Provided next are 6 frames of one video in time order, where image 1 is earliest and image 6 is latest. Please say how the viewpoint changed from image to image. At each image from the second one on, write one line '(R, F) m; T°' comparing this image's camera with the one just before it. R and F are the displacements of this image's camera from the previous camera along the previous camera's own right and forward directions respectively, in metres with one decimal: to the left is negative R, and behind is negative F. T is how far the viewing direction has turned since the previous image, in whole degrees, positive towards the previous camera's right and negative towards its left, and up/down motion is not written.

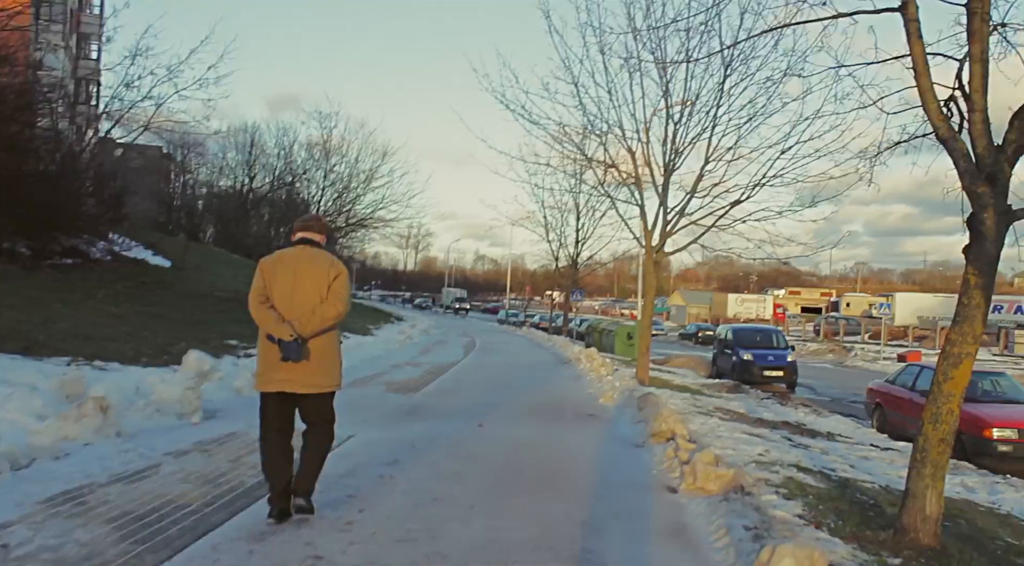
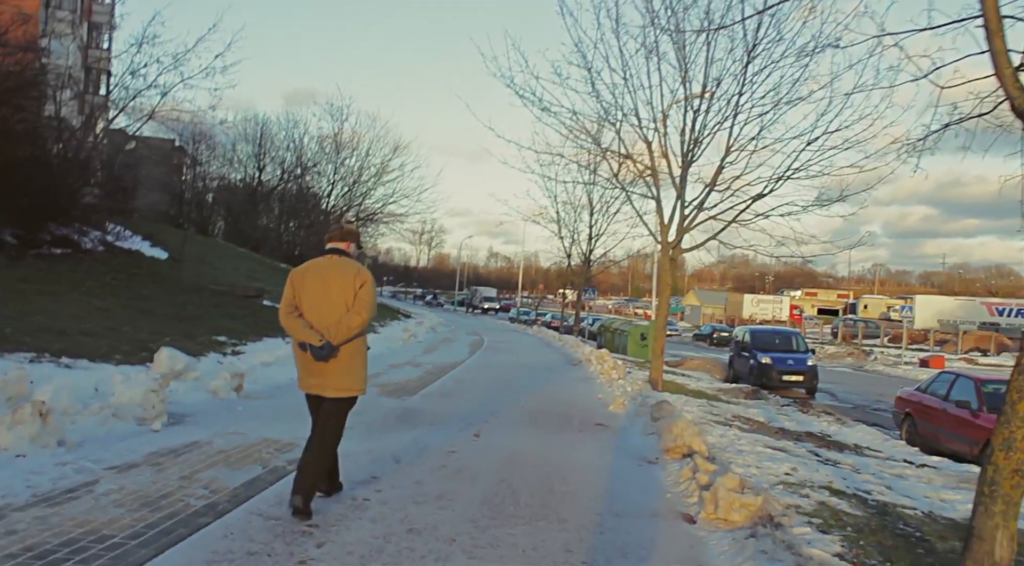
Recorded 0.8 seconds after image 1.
(+0.1, +0.8) m; -1°
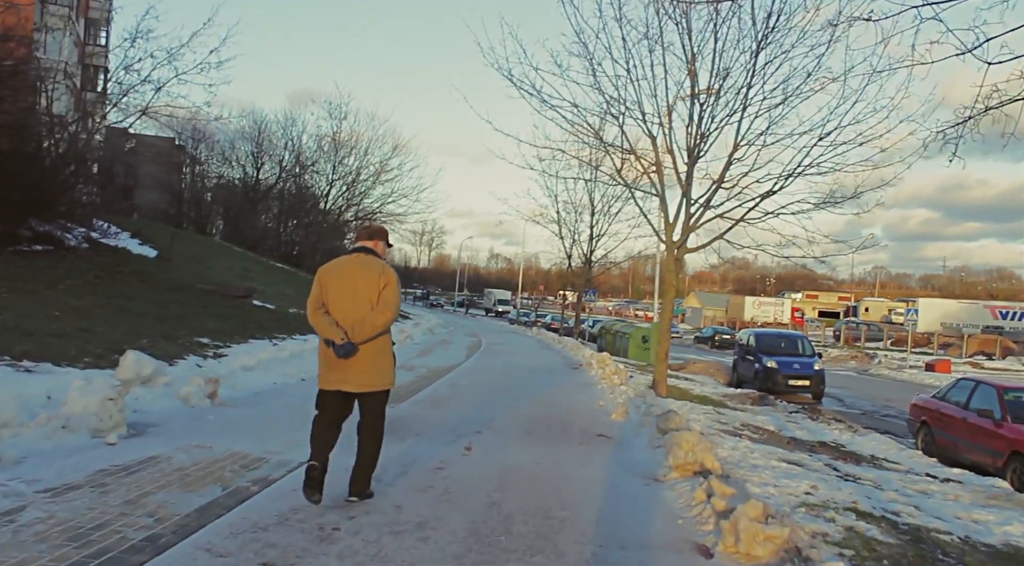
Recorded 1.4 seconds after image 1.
(0.0, +0.6) m; 0°
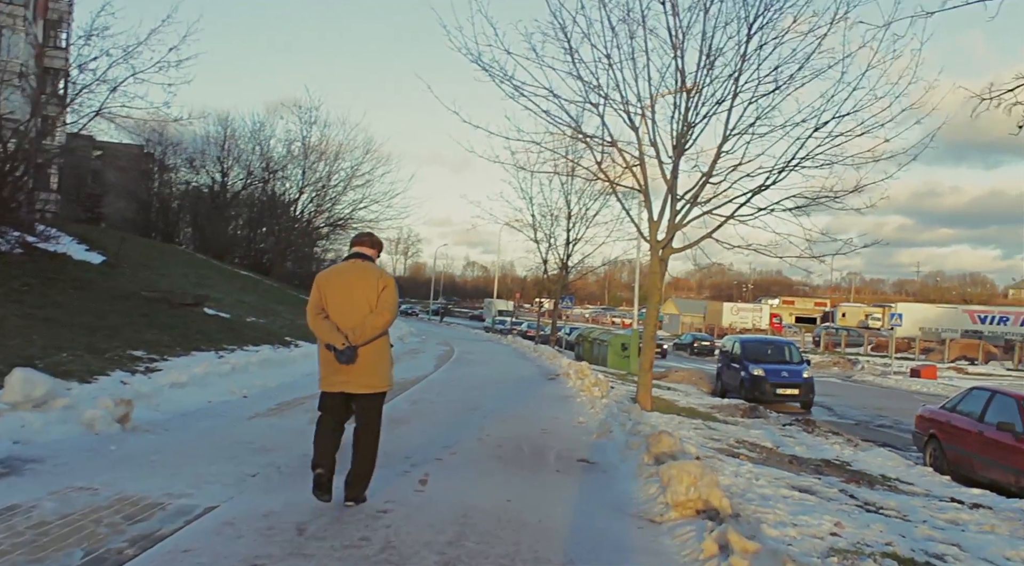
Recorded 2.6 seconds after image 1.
(+0.1, +1.1) m; +2°
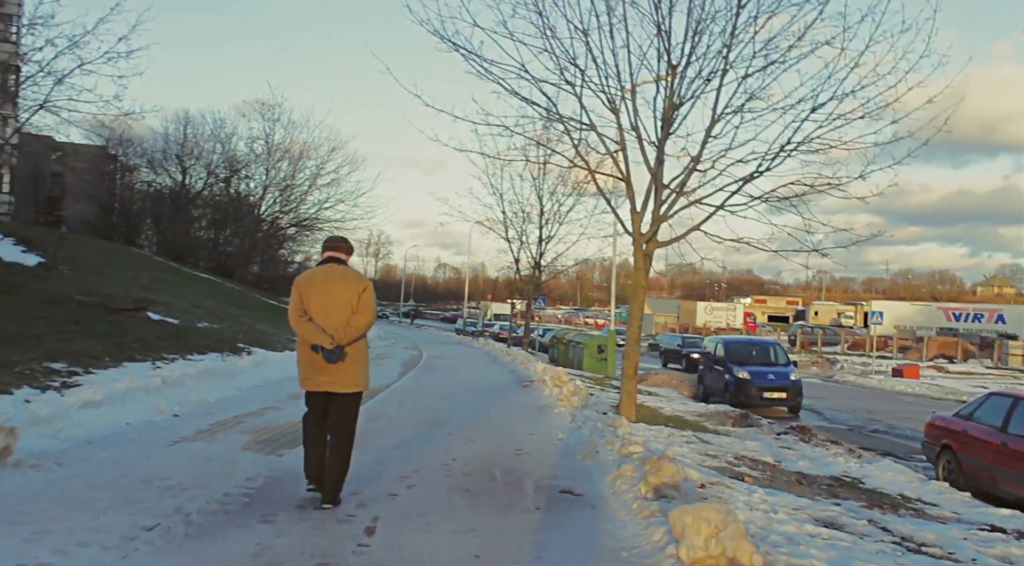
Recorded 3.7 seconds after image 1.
(0.0, +1.1) m; +2°
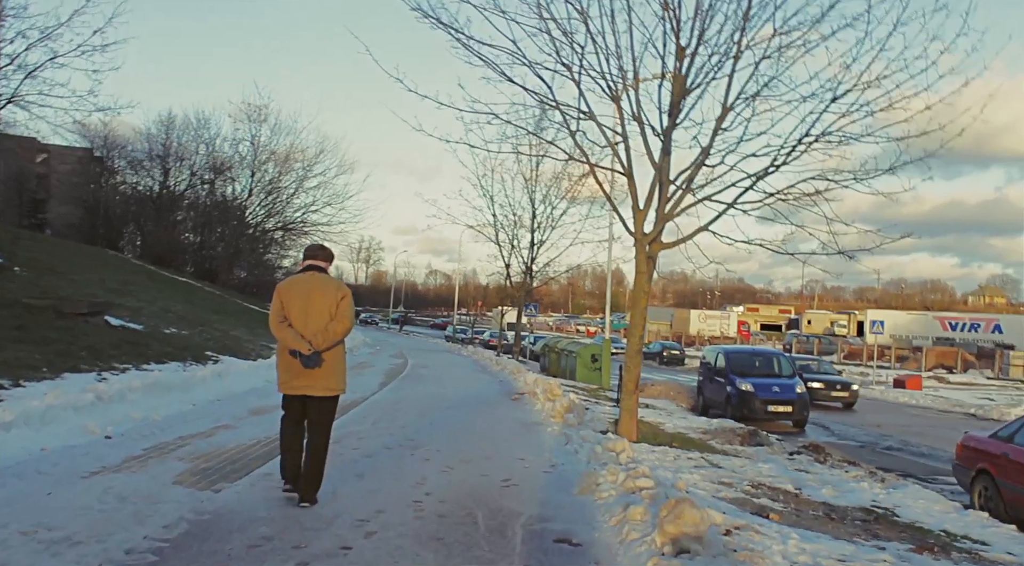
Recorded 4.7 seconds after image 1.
(0.0, +1.0) m; +1°
